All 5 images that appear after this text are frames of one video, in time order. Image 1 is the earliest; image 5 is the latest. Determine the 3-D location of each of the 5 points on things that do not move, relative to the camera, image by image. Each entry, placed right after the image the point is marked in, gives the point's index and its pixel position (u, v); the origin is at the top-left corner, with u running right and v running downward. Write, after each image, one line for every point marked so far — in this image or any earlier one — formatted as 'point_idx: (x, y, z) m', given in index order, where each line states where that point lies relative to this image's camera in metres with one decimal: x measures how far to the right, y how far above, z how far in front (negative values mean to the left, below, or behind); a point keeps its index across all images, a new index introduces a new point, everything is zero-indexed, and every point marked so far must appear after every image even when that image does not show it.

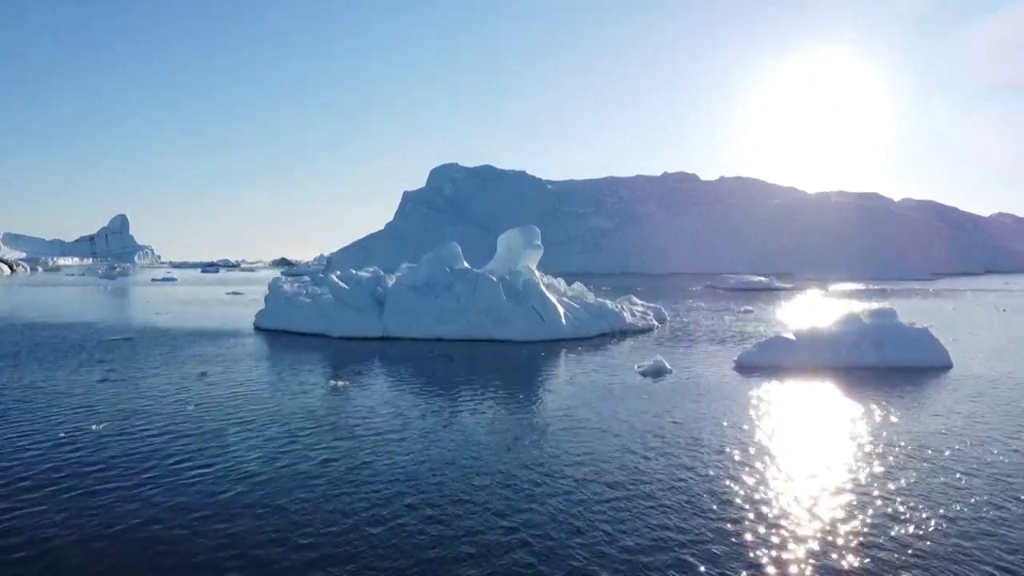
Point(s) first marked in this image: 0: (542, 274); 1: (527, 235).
0: (+0.7, +0.3, +17.1) m
1: (+0.4, +1.3, +17.5) m
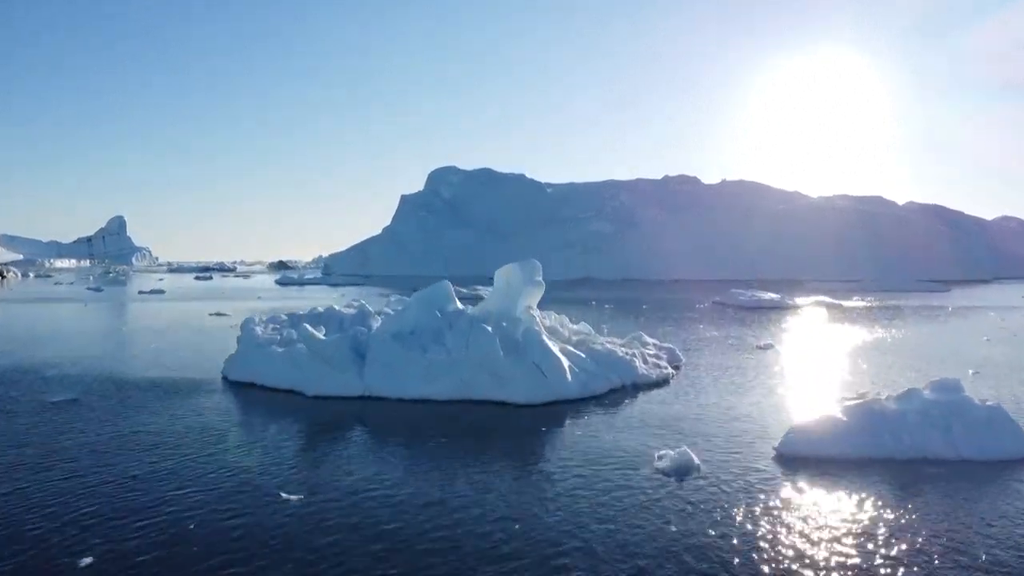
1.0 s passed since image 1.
0: (+0.7, -0.6, +15.3) m
1: (+0.4, +0.4, +15.8) m
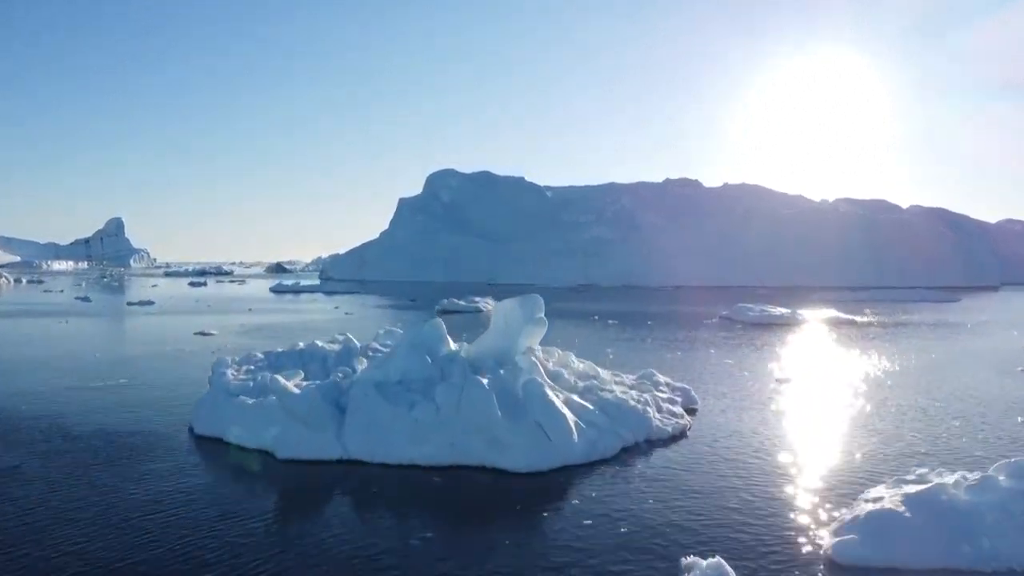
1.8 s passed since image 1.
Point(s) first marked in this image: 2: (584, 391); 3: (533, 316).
0: (+0.7, -1.4, +13.8) m
1: (+0.3, -0.4, +14.3) m
2: (+1.4, -2.0, +13.2) m
3: (+0.4, -0.6, +14.2) m
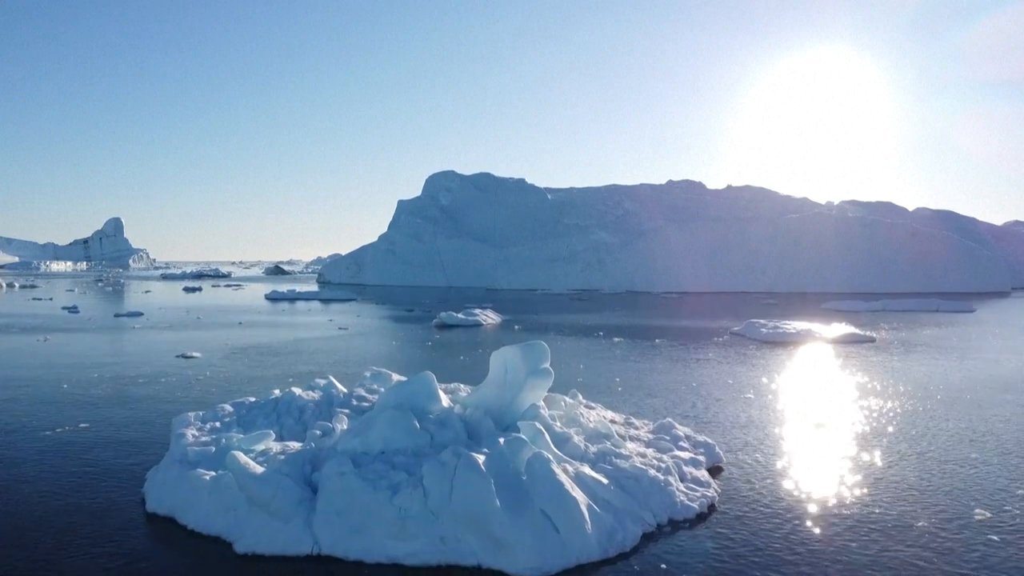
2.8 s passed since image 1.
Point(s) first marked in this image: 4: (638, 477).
0: (+0.7, -2.3, +12.1) m
1: (+0.4, -1.3, +12.5) m
2: (+1.4, -2.9, +11.4) m
3: (+0.5, -1.4, +12.5) m
4: (+2.0, -3.0, +11.0) m
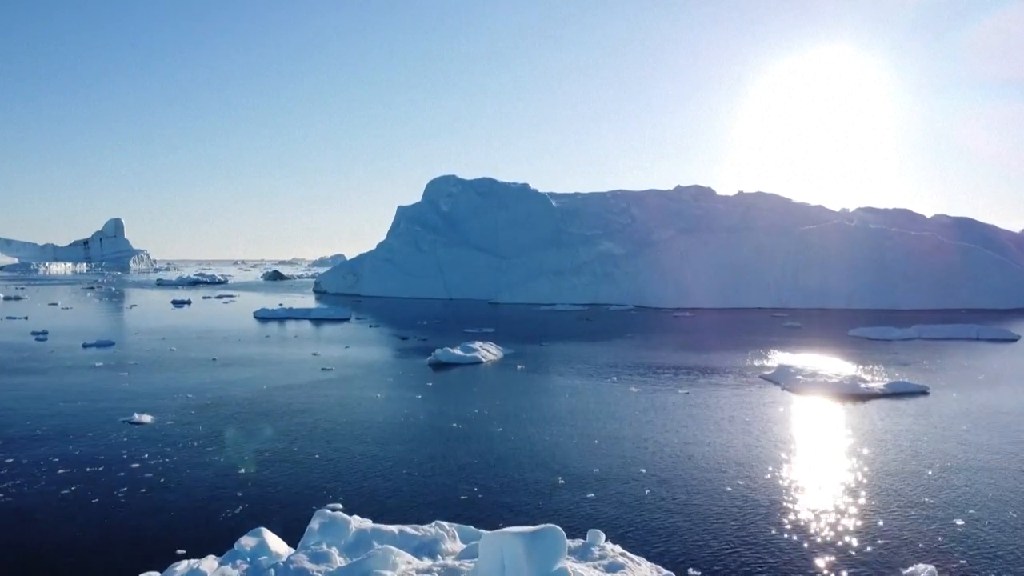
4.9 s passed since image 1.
0: (+0.7, -4.3, +8.0) m
1: (+0.4, -3.3, +8.4) m
2: (+1.4, -4.8, +7.3) m
3: (+0.5, -3.4, +8.3) m
4: (+2.0, -5.0, +6.9) m
